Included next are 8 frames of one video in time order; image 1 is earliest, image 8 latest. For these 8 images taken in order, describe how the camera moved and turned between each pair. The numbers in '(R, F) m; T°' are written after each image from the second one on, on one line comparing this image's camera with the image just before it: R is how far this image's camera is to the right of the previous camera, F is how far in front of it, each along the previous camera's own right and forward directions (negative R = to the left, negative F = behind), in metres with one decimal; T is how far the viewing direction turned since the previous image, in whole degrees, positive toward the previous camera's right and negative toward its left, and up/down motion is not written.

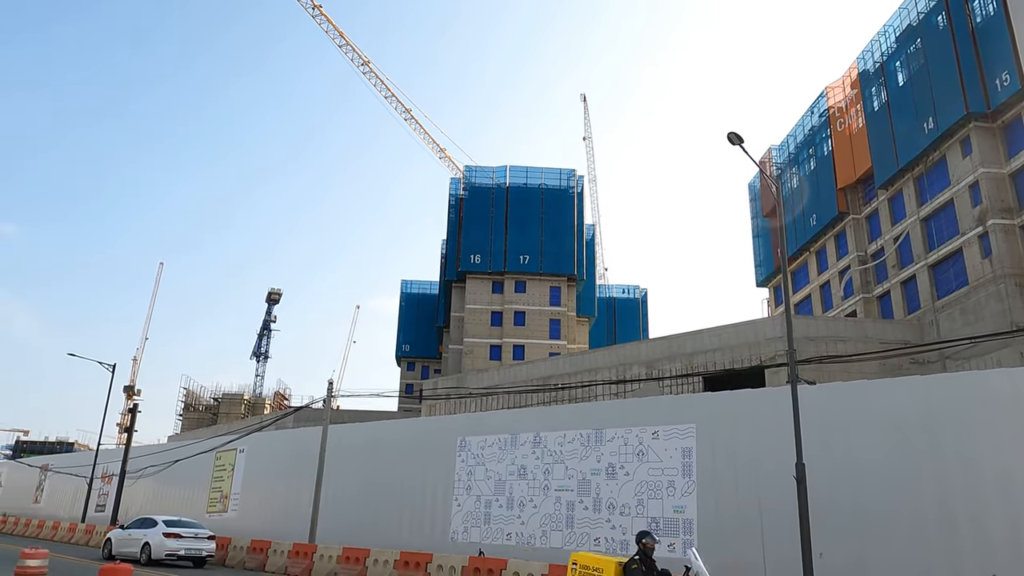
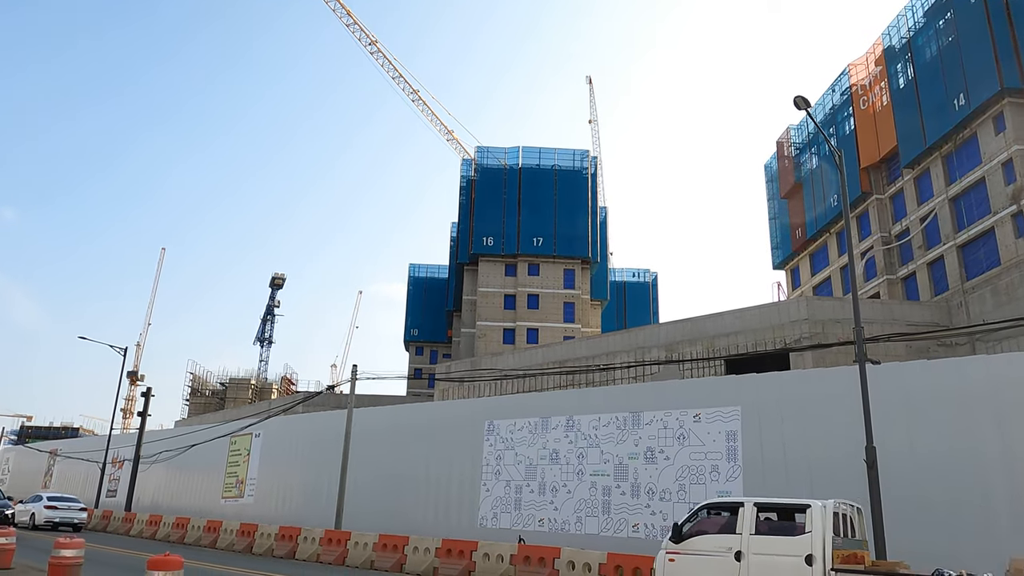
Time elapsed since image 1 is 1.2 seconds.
(-0.8, +0.7) m; 0°
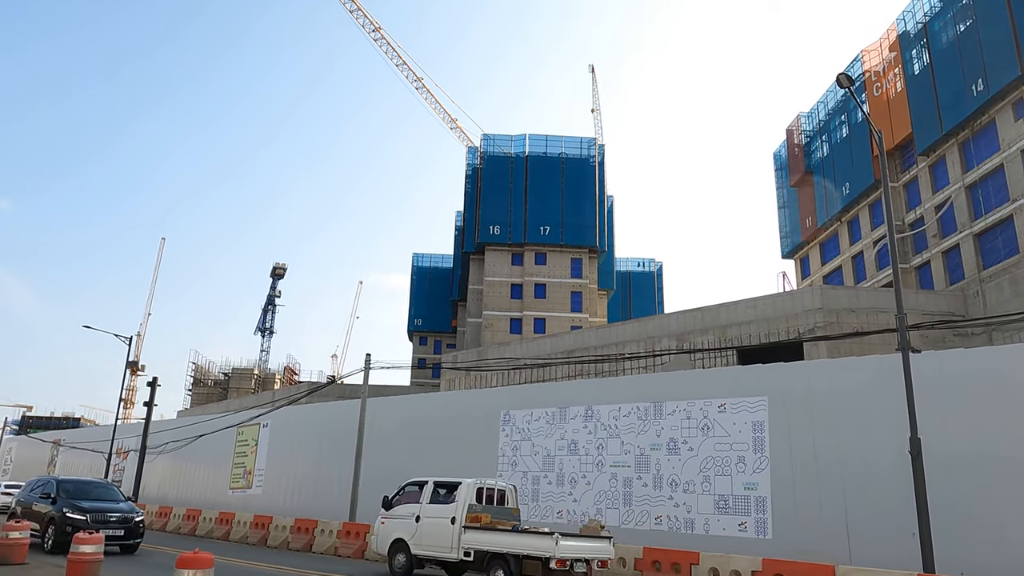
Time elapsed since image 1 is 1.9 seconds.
(-0.5, +0.4) m; 0°
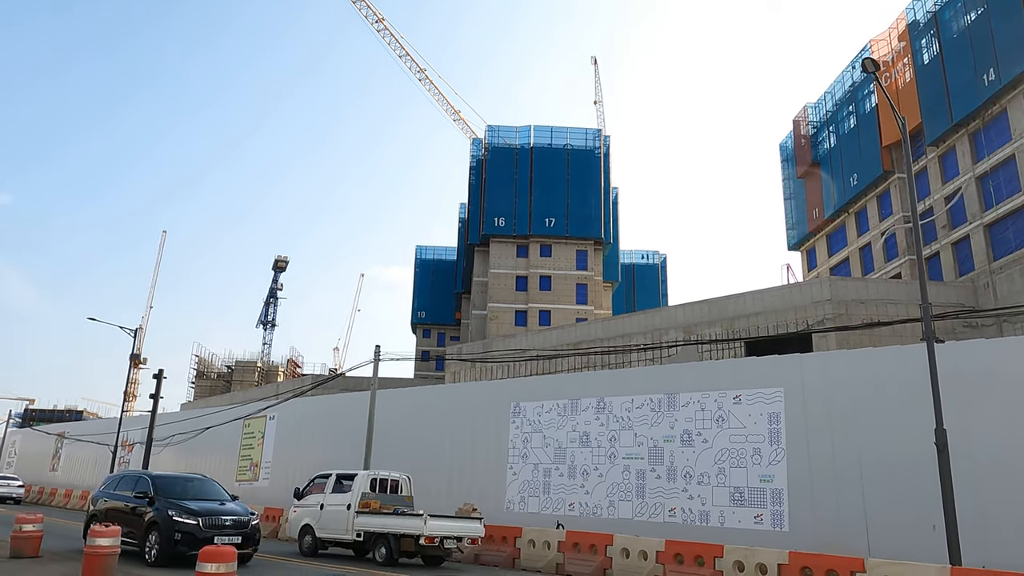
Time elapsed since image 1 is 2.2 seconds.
(-0.3, +0.2) m; 0°
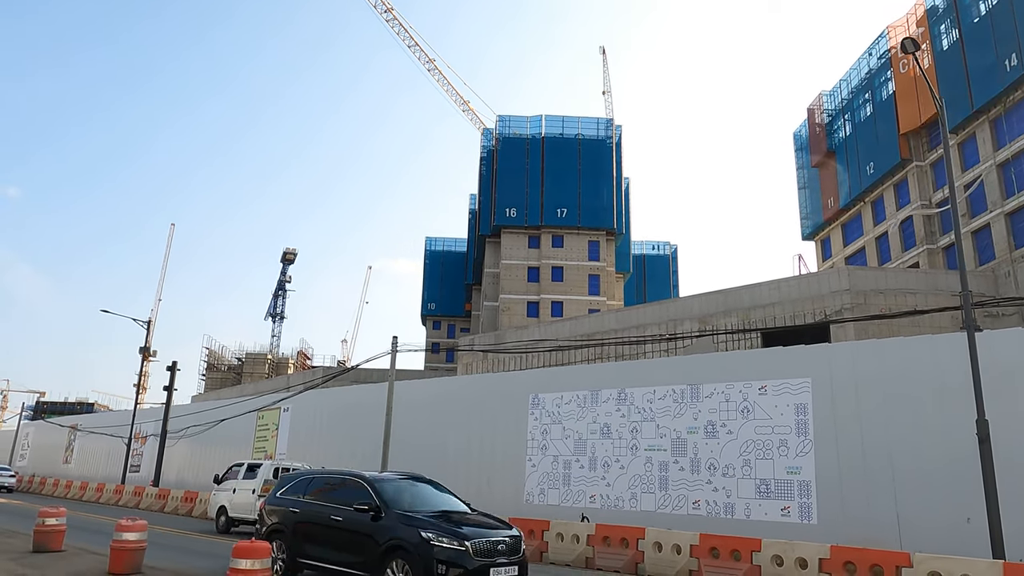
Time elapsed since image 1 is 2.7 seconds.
(-0.3, +0.3) m; 0°
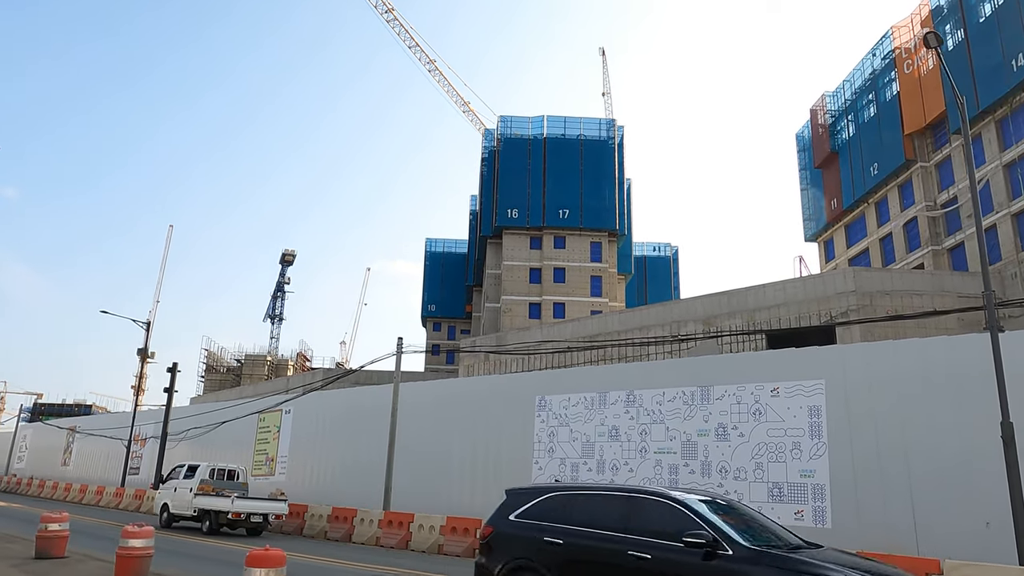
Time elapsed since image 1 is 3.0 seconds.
(-0.2, +0.2) m; 0°
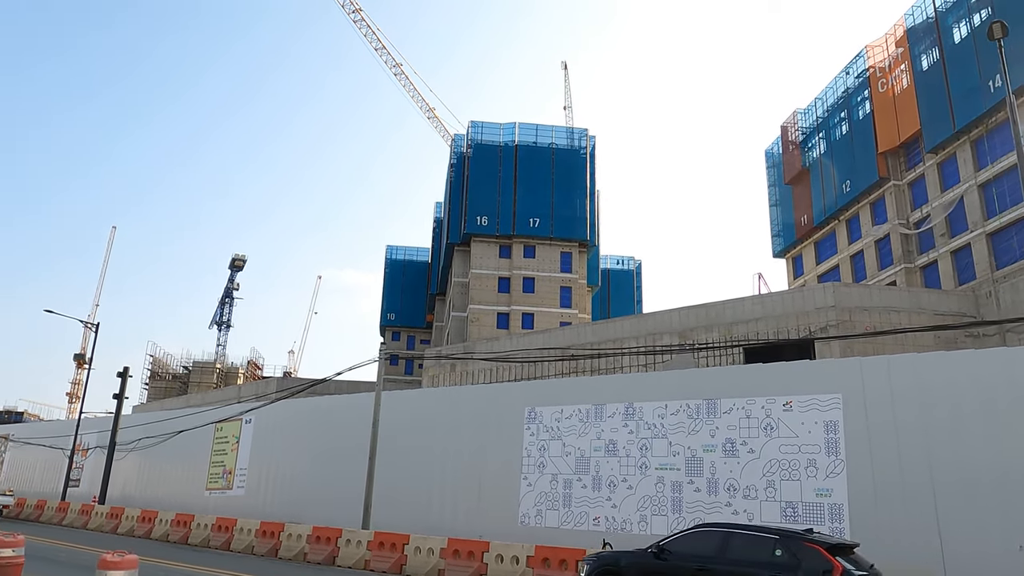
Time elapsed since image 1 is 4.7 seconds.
(-1.0, +1.1) m; +4°
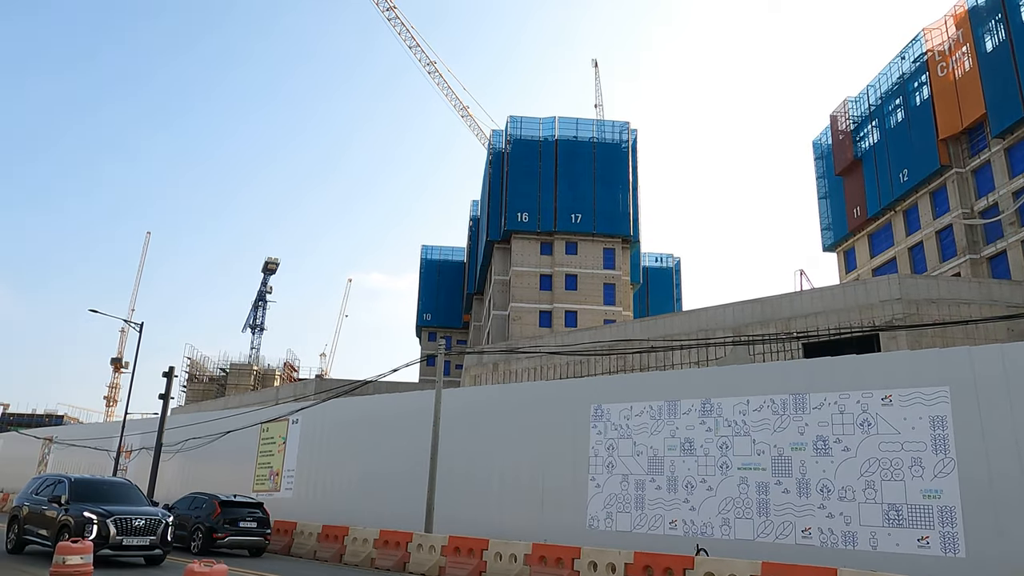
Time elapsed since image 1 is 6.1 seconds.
(-0.9, +0.9) m; -2°
